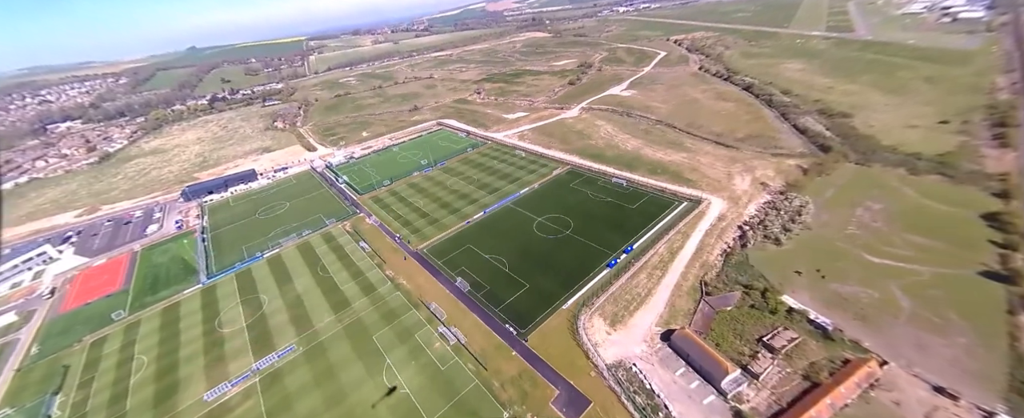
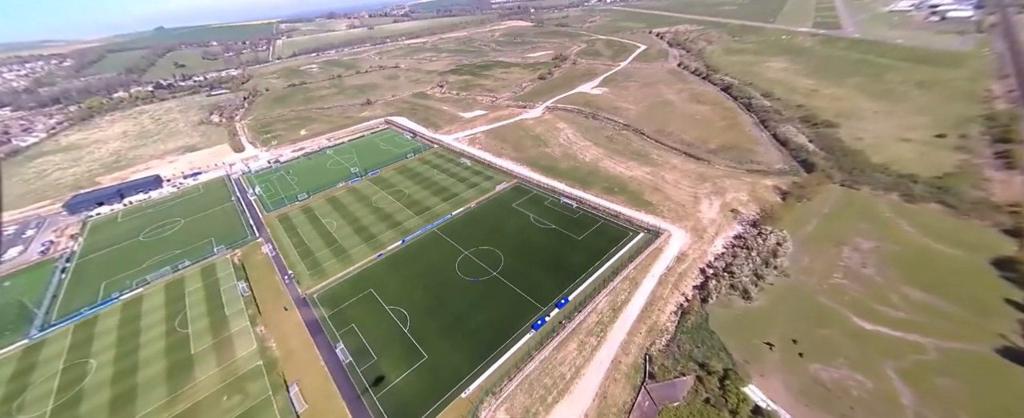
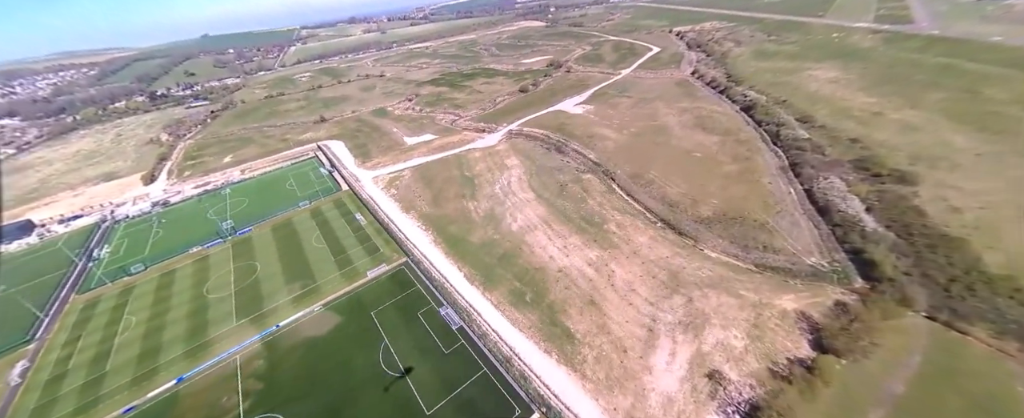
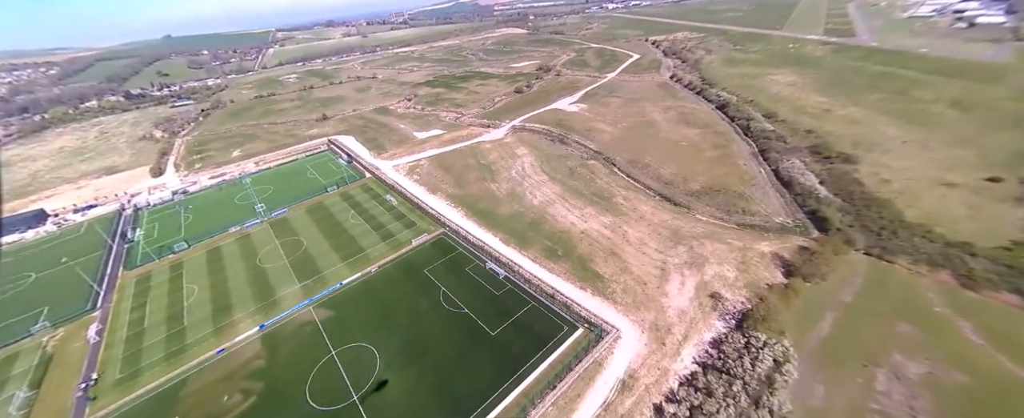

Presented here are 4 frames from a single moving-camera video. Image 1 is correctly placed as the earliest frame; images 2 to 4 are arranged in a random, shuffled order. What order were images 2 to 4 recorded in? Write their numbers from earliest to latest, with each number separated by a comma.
2, 4, 3
